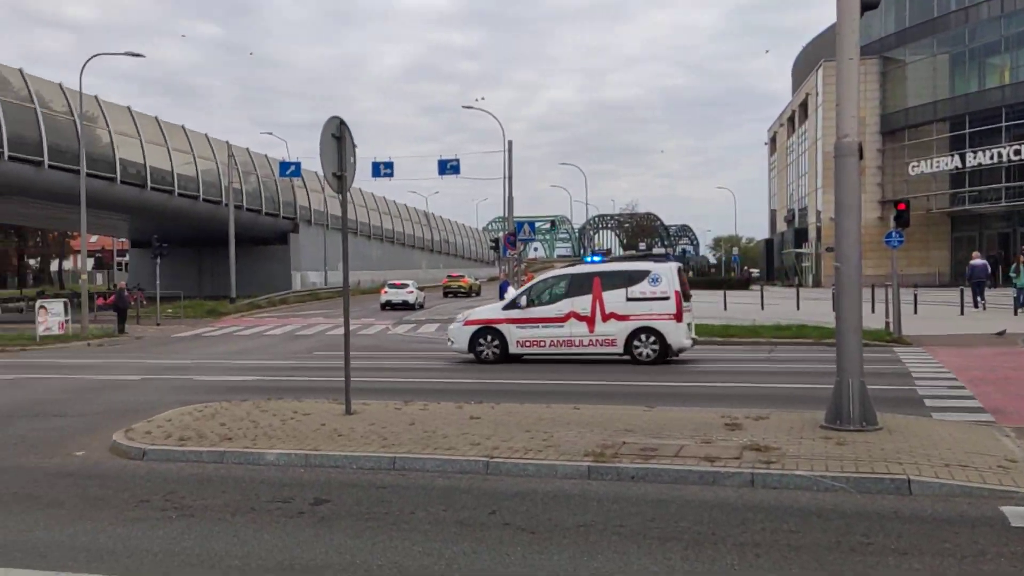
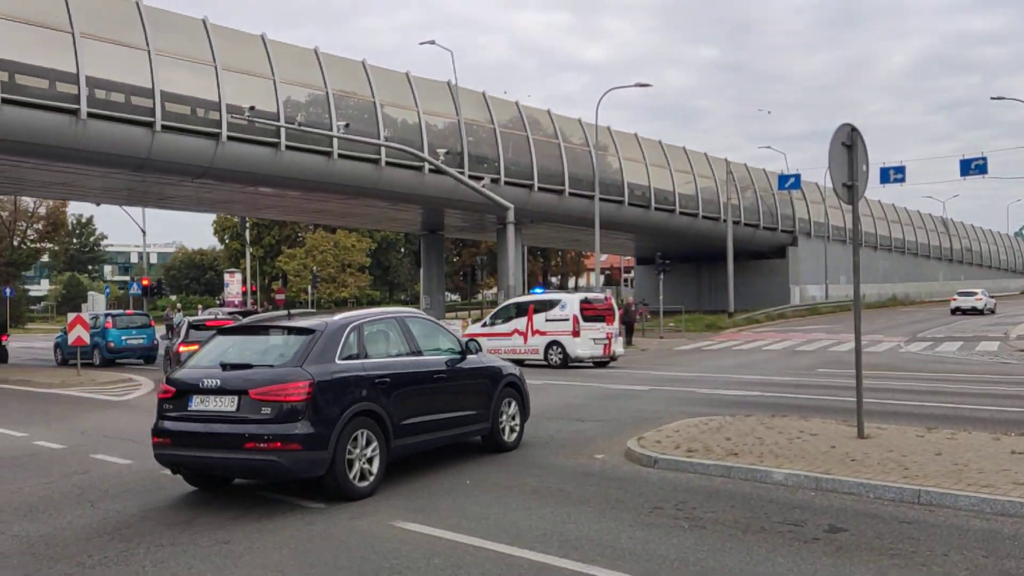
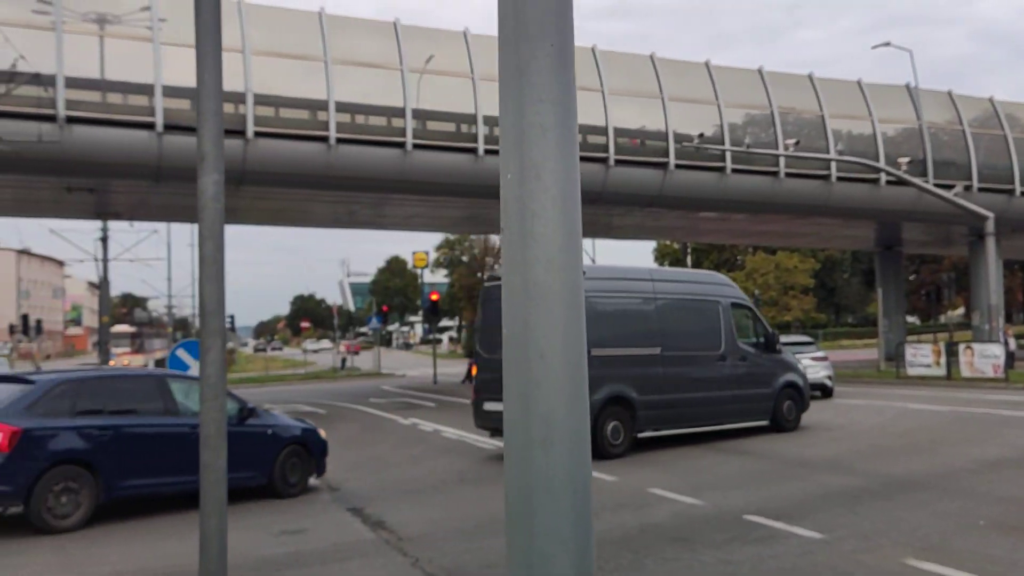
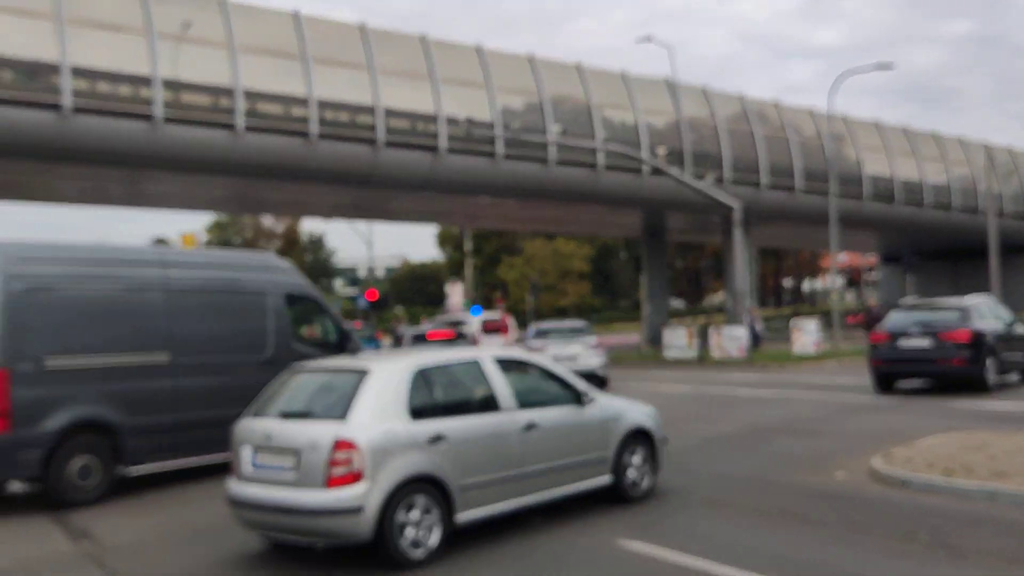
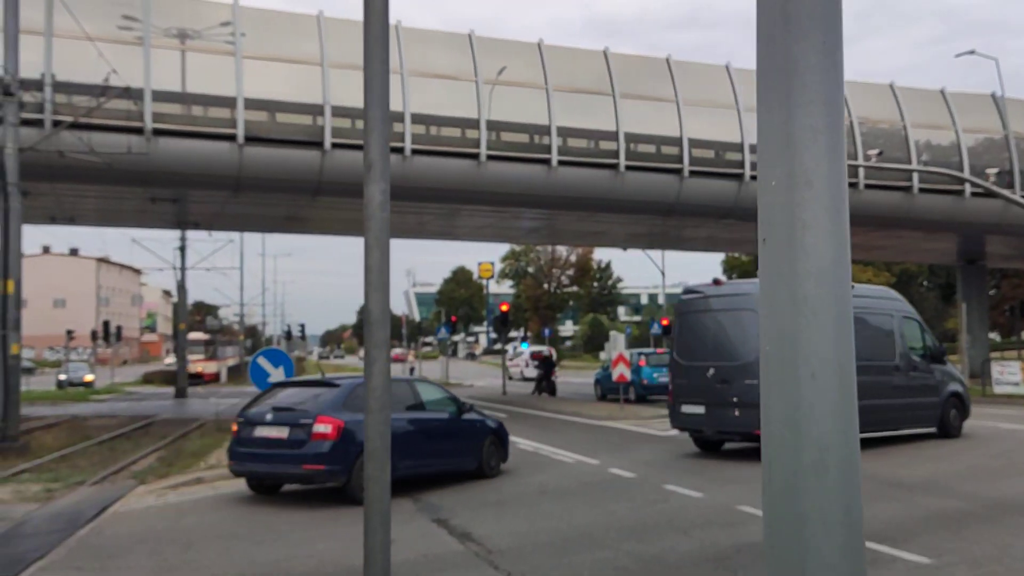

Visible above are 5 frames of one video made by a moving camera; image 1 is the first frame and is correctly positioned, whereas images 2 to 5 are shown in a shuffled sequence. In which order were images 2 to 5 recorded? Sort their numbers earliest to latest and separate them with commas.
2, 4, 3, 5
